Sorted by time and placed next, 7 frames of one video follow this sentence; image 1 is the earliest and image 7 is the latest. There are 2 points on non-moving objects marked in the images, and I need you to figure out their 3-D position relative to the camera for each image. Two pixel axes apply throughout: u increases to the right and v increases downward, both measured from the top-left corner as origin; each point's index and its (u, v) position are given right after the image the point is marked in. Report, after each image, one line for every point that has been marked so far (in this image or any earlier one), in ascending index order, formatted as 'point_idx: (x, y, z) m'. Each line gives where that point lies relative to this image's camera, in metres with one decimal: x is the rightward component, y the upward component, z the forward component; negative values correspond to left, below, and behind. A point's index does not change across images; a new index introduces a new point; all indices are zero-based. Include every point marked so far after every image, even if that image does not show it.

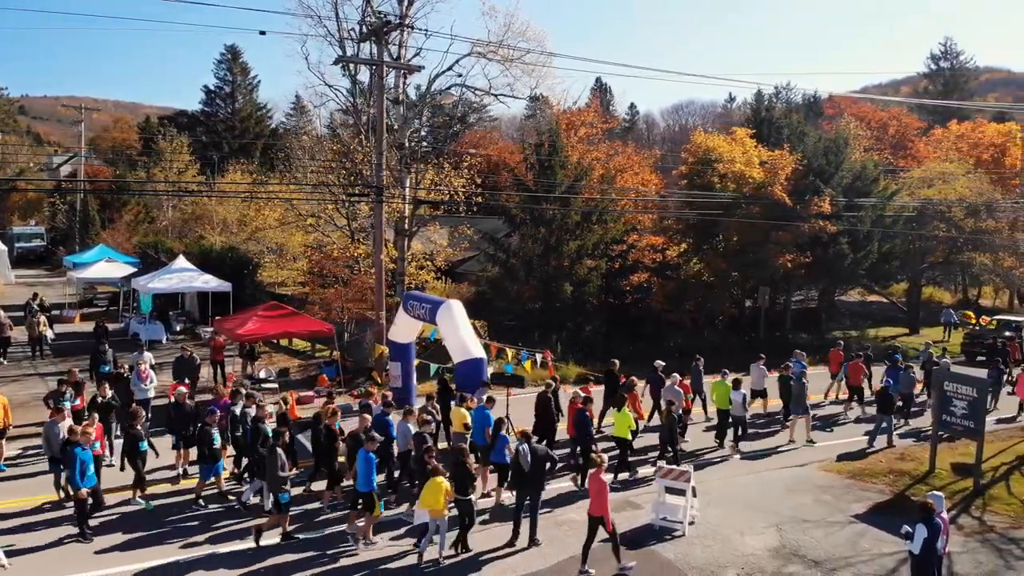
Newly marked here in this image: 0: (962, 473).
0: (+7.7, -3.1, +13.0) m
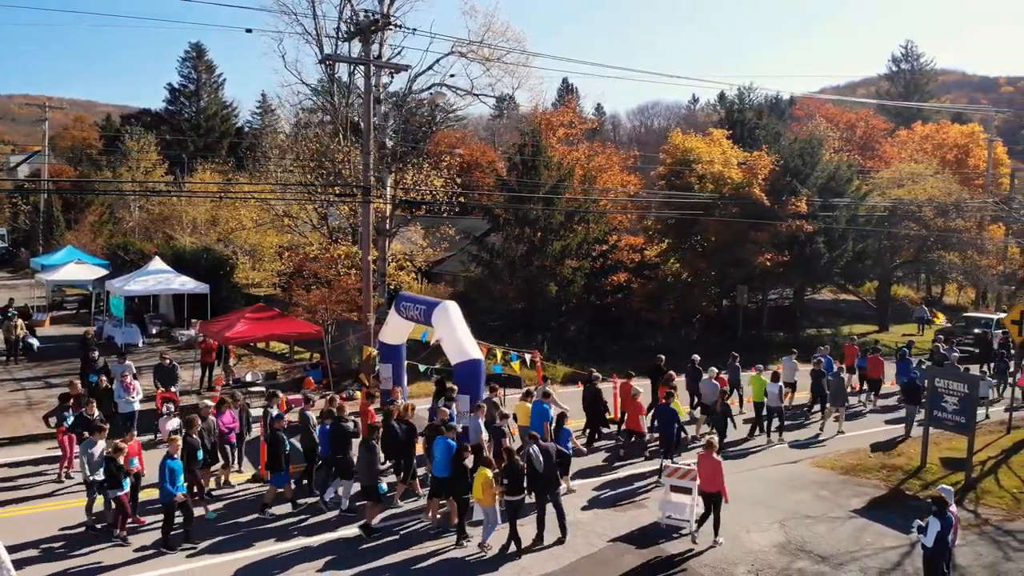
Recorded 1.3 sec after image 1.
0: (+7.7, -3.1, +13.3) m
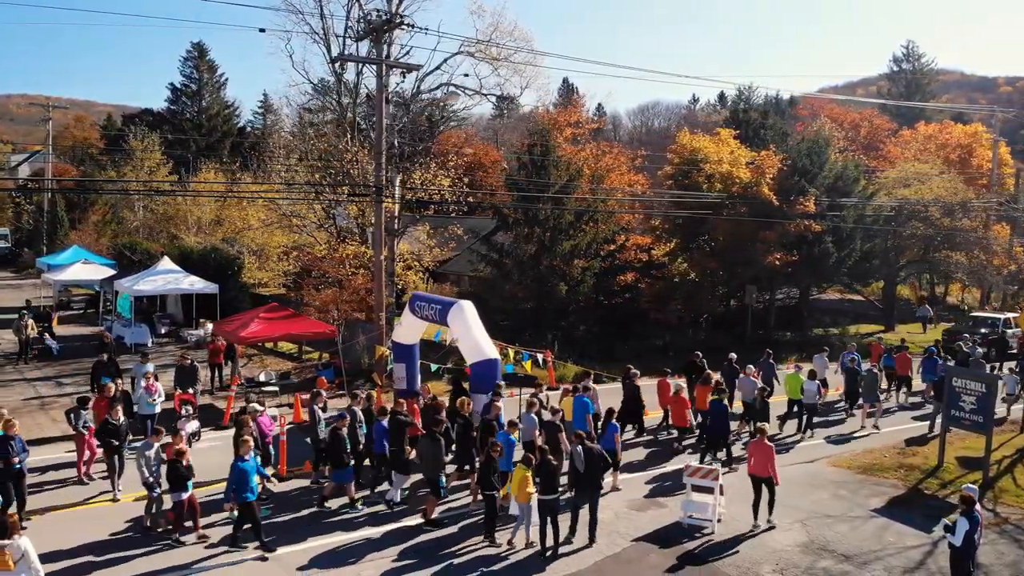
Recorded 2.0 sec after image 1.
0: (+8.0, -3.1, +13.3) m
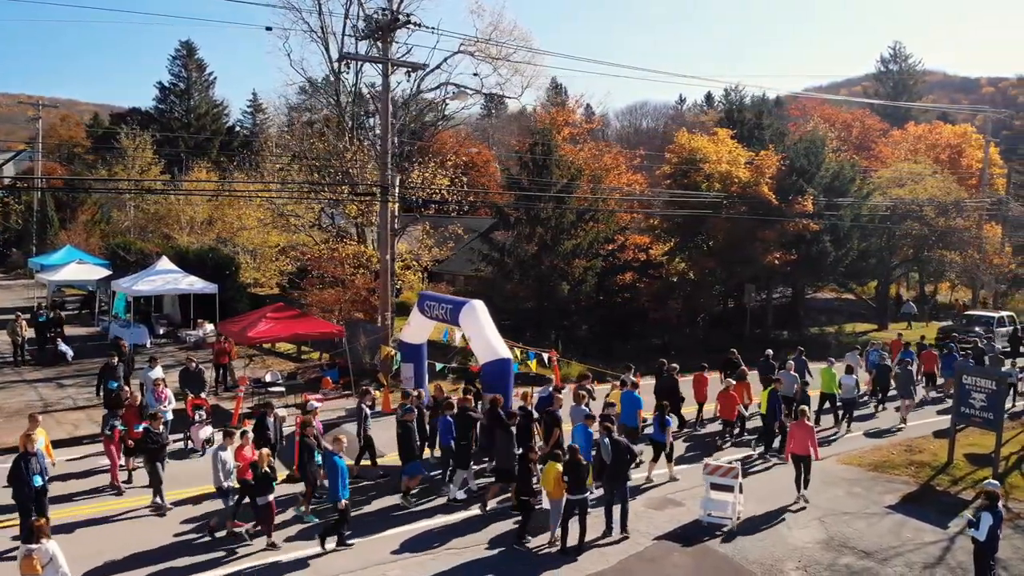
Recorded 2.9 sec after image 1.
0: (+8.2, -3.1, +13.4) m
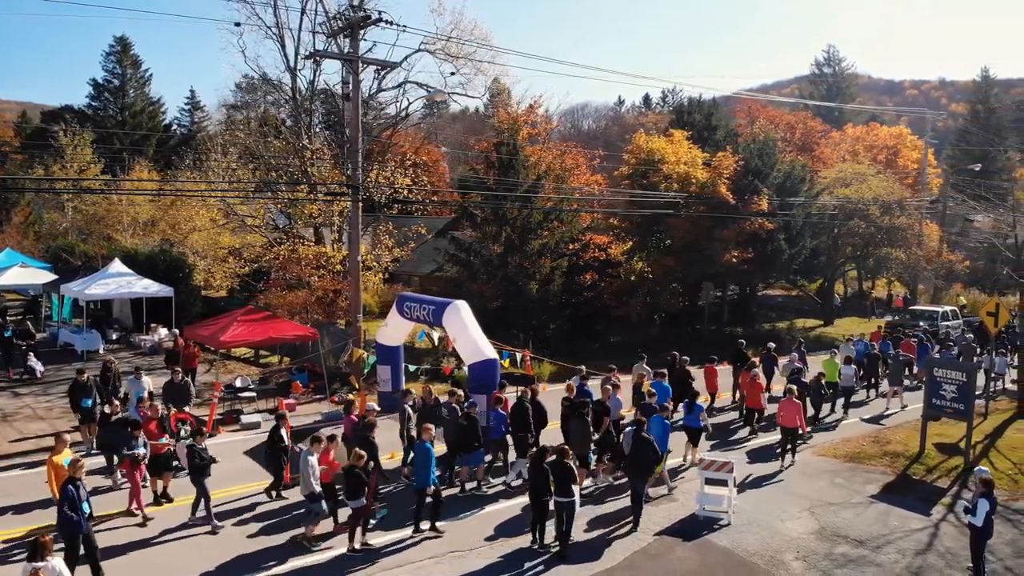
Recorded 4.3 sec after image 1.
0: (+8.0, -3.0, +14.0) m
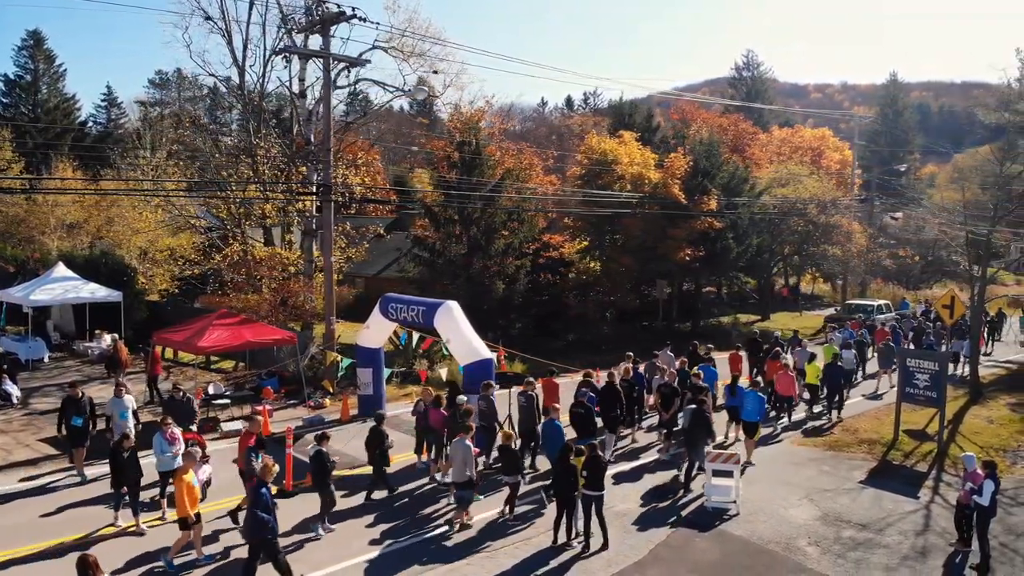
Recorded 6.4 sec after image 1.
0: (+7.8, -2.9, +14.7) m
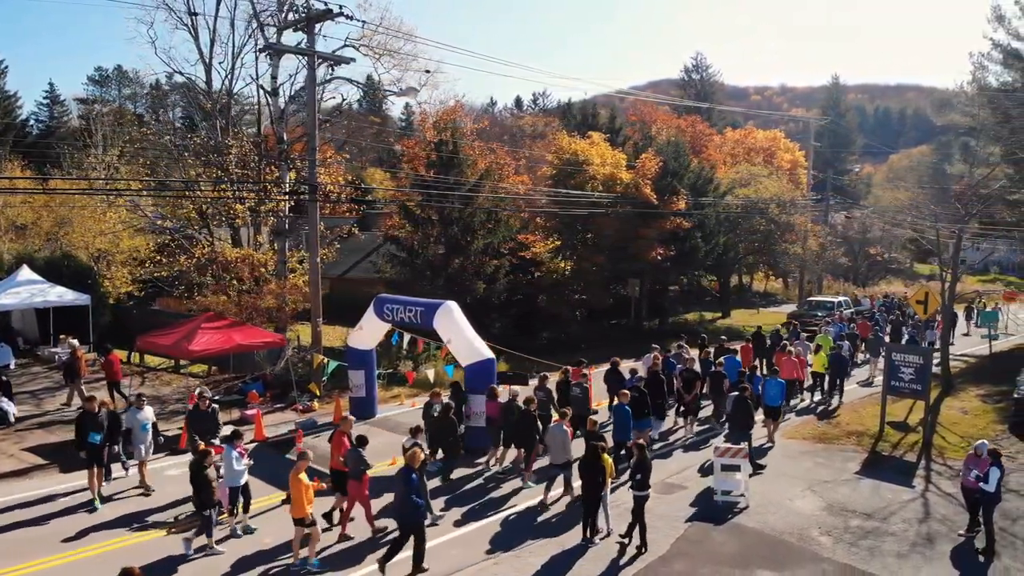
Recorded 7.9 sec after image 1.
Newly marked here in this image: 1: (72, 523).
0: (+7.8, -2.8, +15.3) m
1: (-6.1, -3.1, +10.0) m
